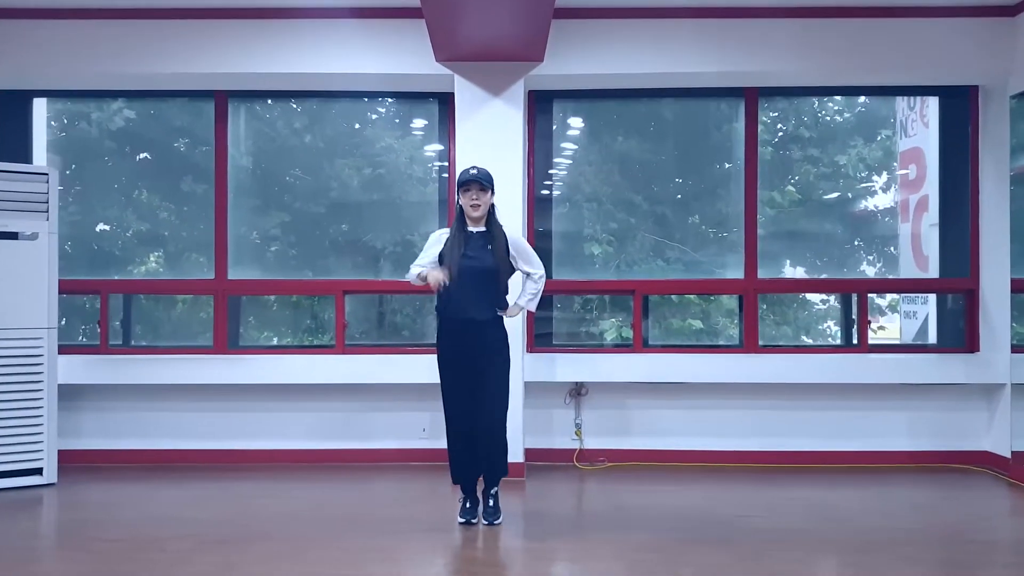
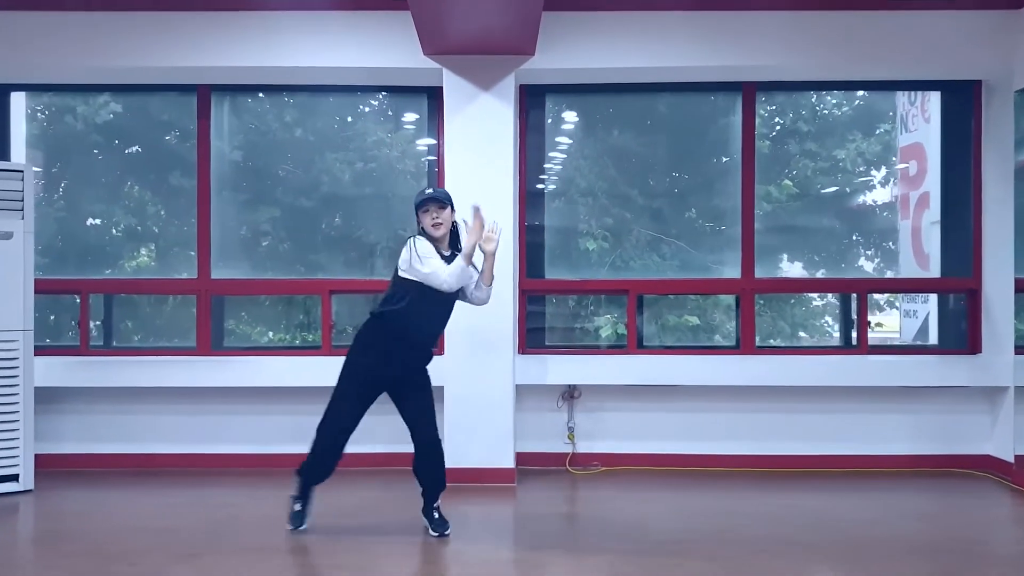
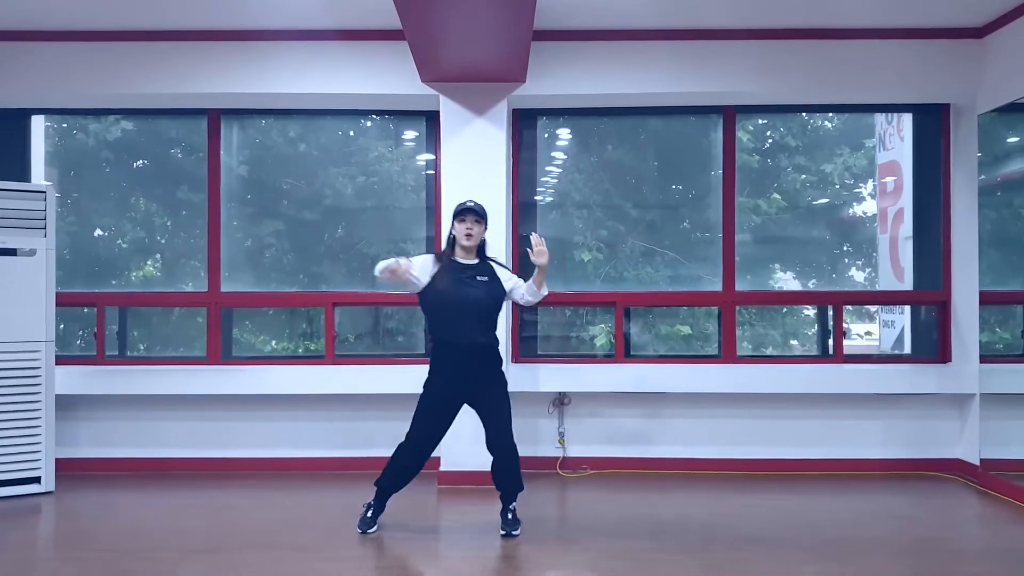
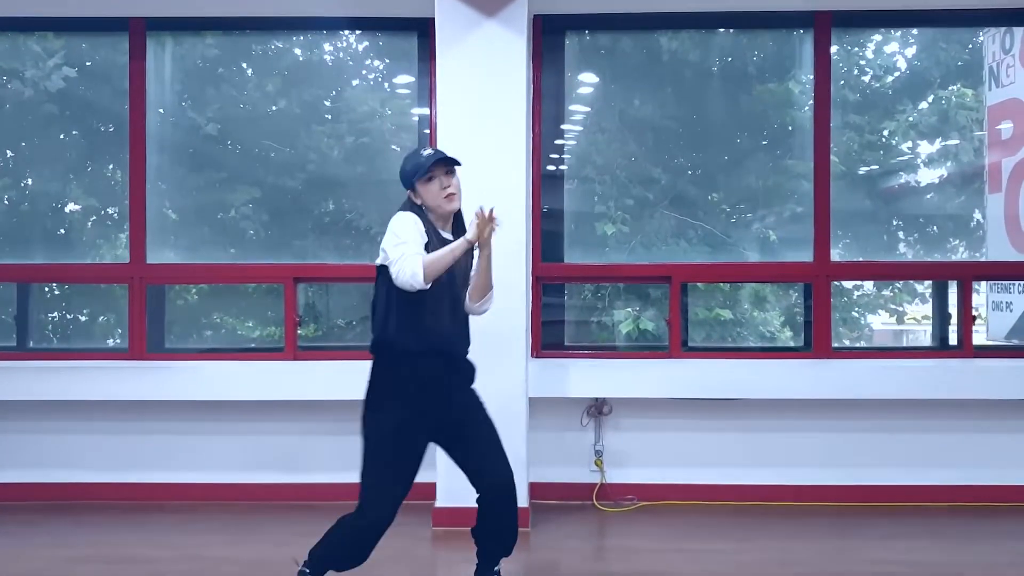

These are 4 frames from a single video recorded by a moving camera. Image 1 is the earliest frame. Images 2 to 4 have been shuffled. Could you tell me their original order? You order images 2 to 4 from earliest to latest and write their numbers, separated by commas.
4, 3, 2
